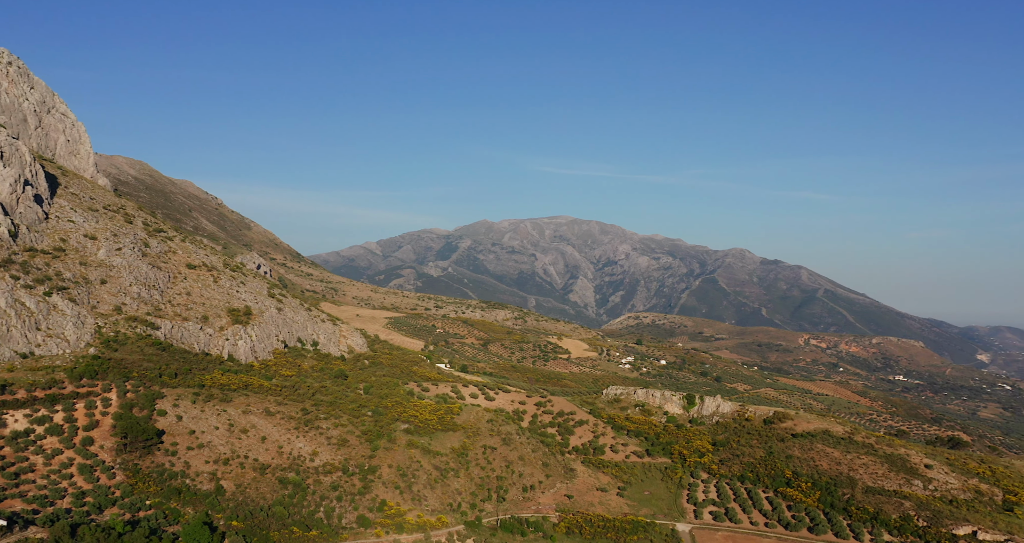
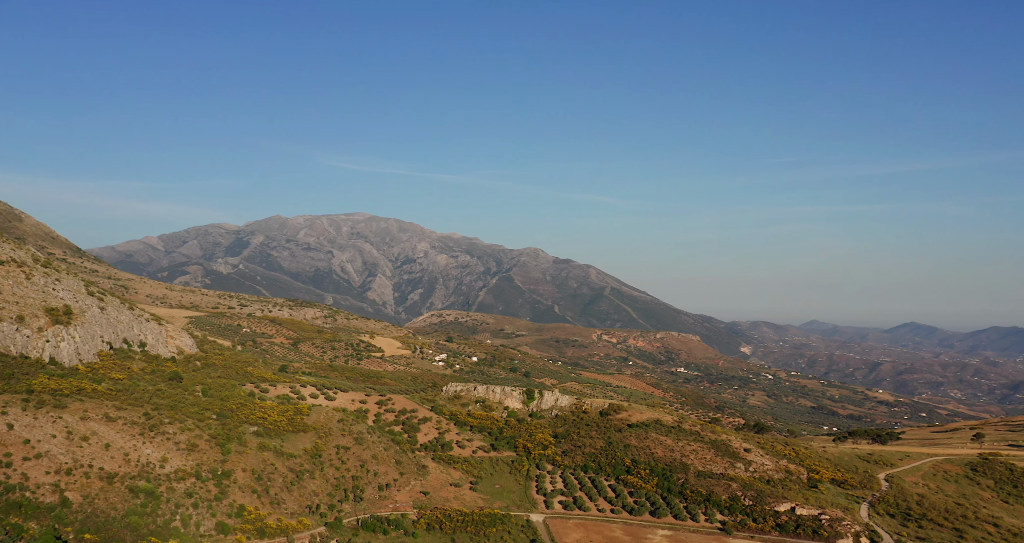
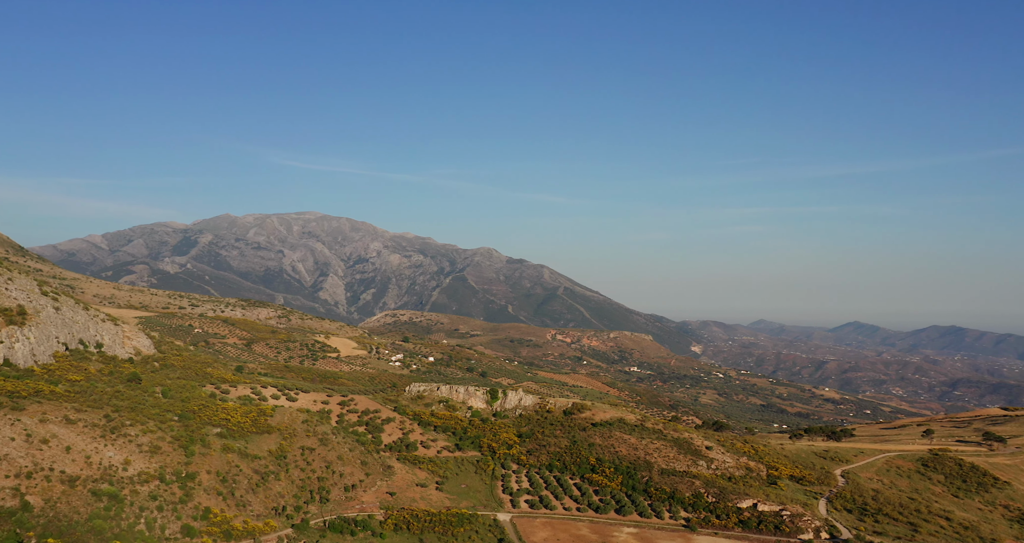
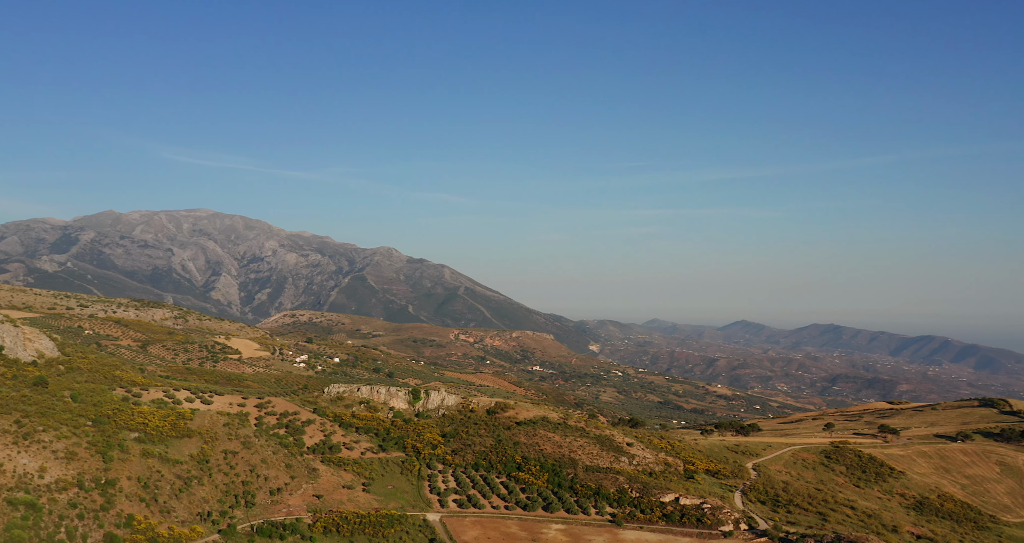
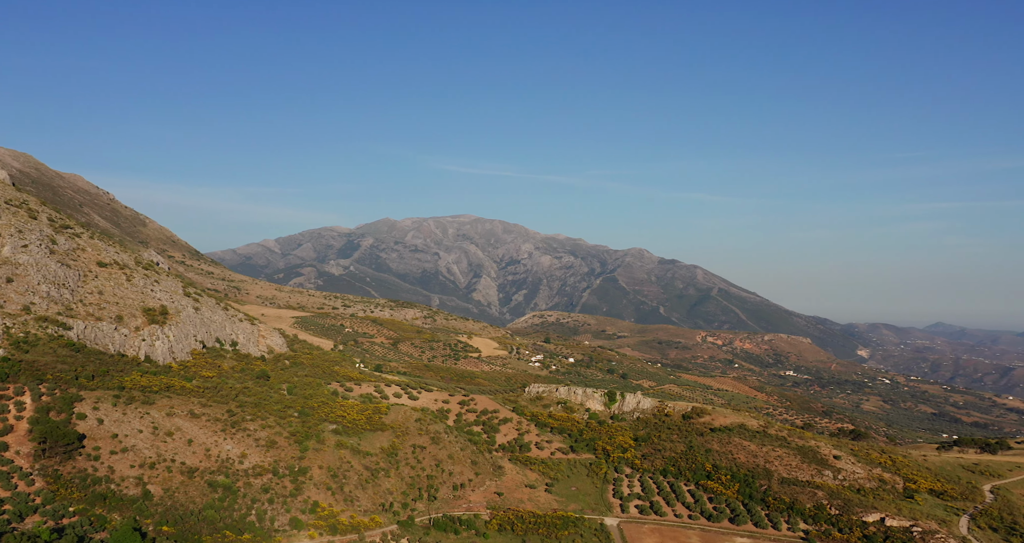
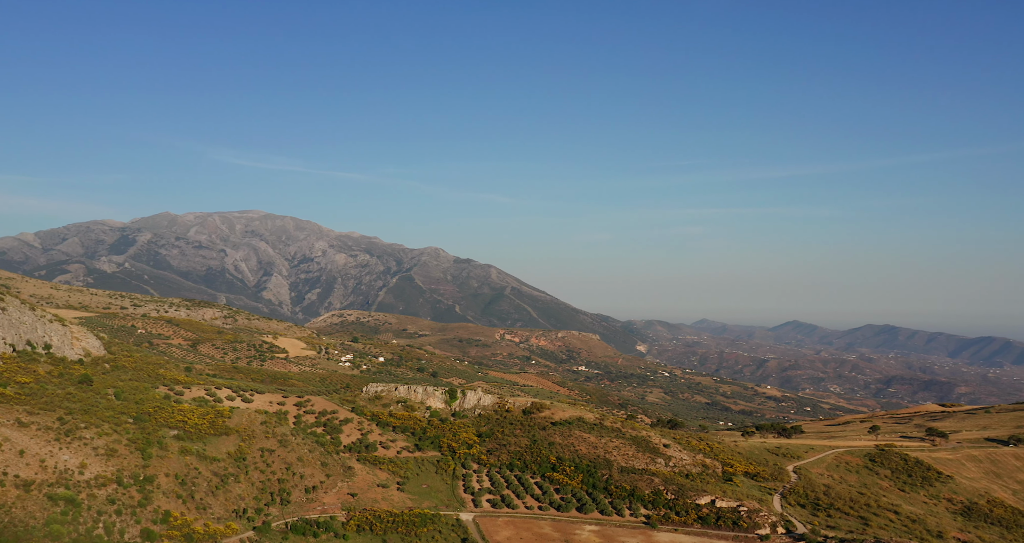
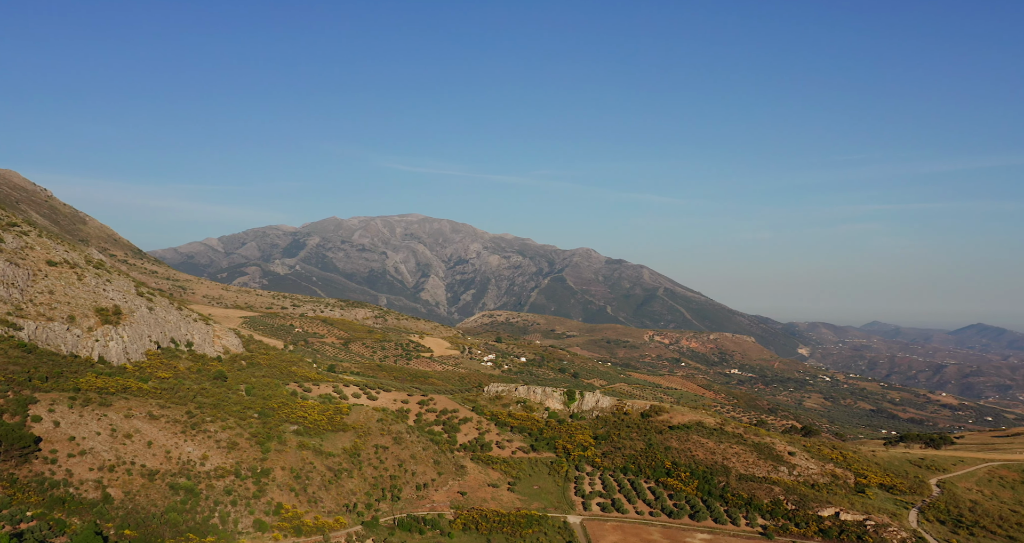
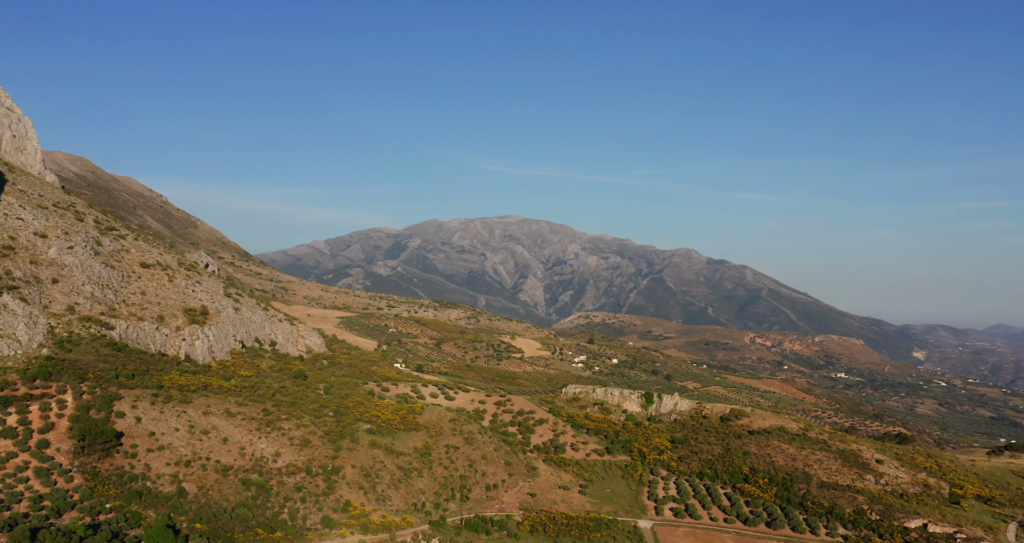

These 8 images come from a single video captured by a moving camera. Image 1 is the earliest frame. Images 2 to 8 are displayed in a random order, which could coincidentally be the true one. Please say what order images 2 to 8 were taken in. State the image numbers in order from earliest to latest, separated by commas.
8, 5, 7, 2, 3, 6, 4
